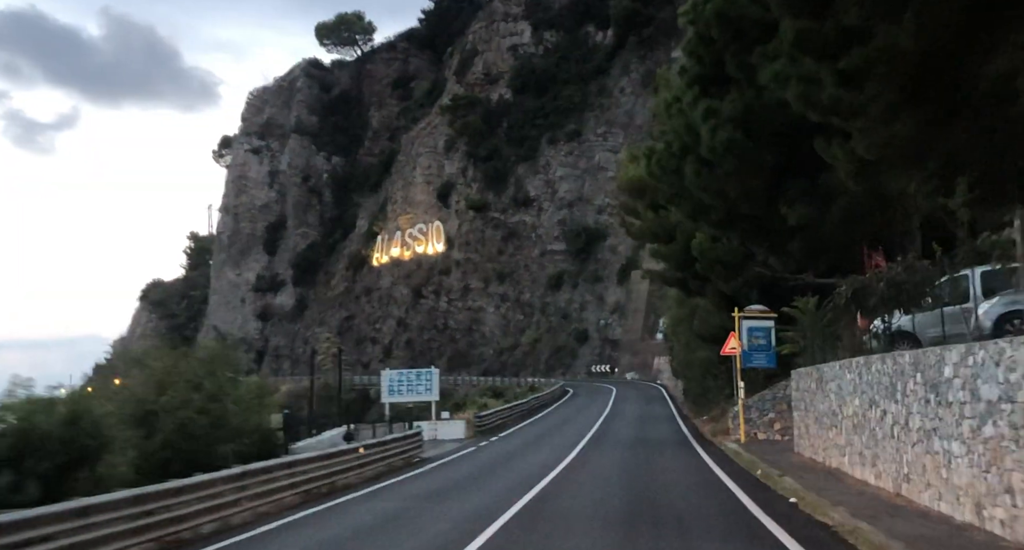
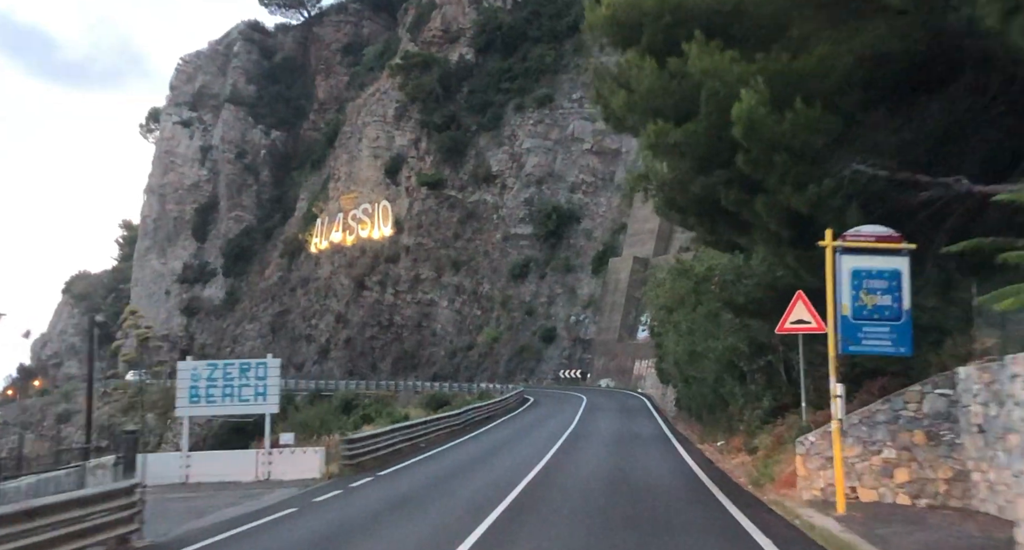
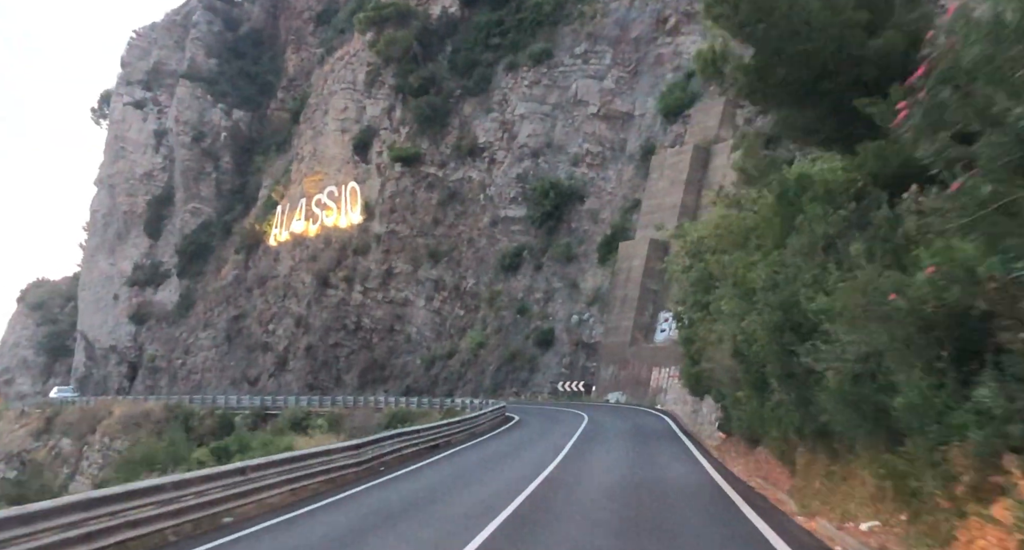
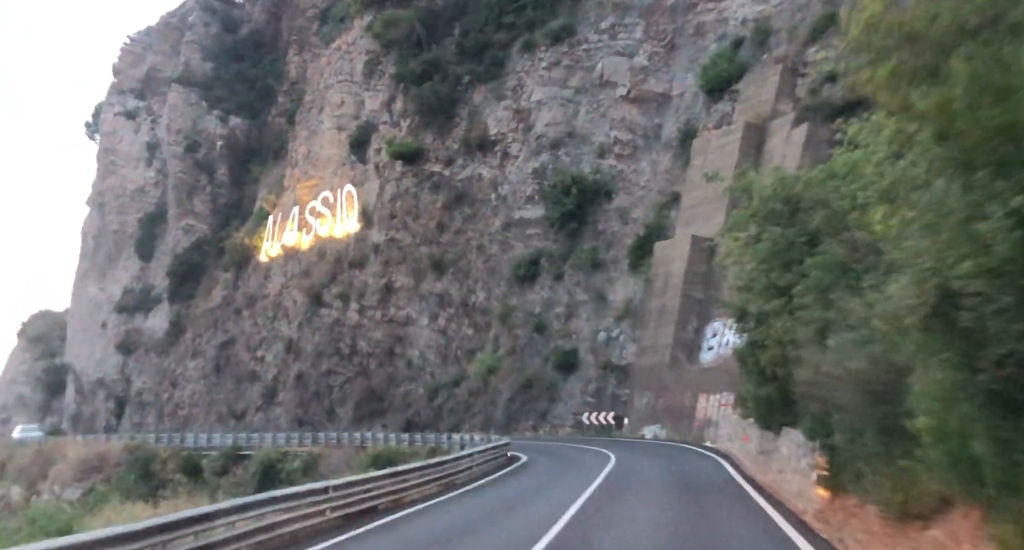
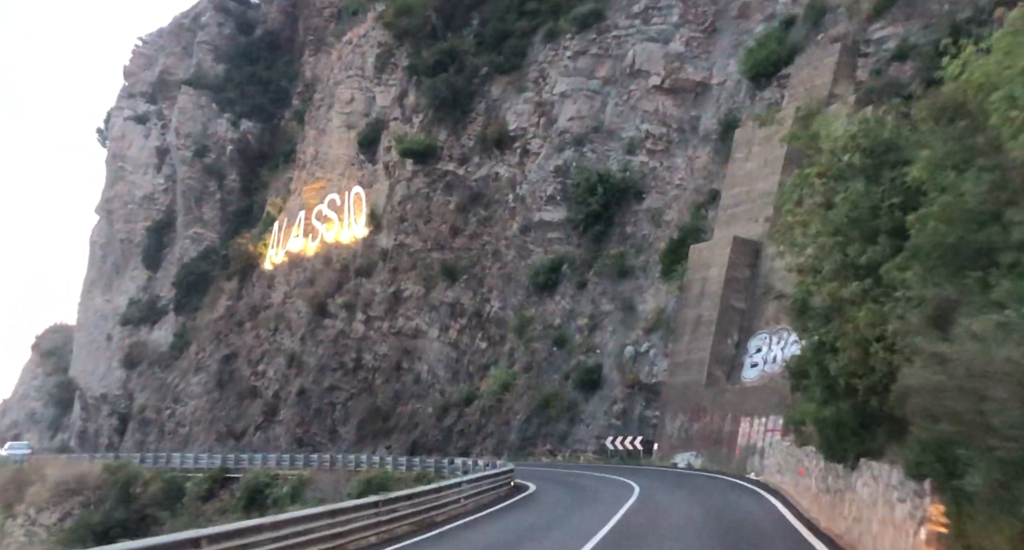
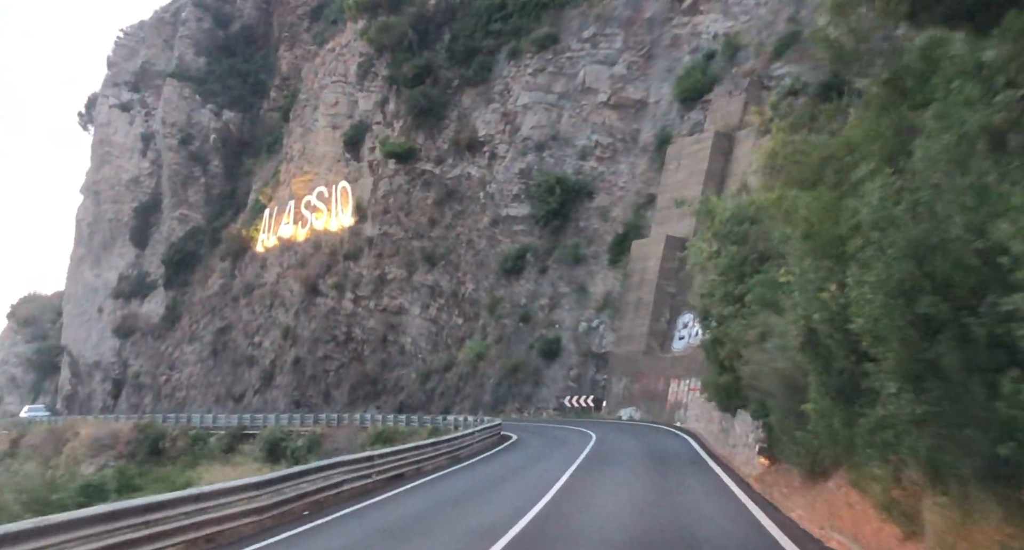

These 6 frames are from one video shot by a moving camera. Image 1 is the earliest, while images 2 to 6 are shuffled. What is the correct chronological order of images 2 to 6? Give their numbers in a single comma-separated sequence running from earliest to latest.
2, 3, 6, 4, 5
